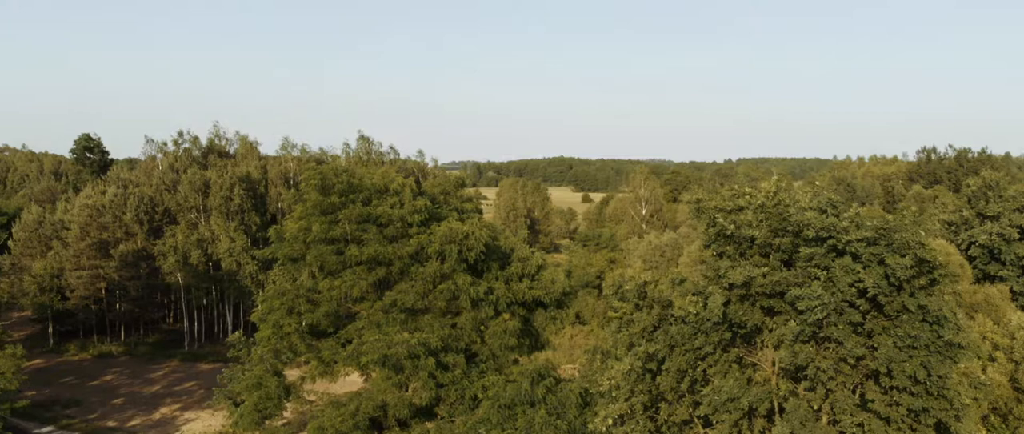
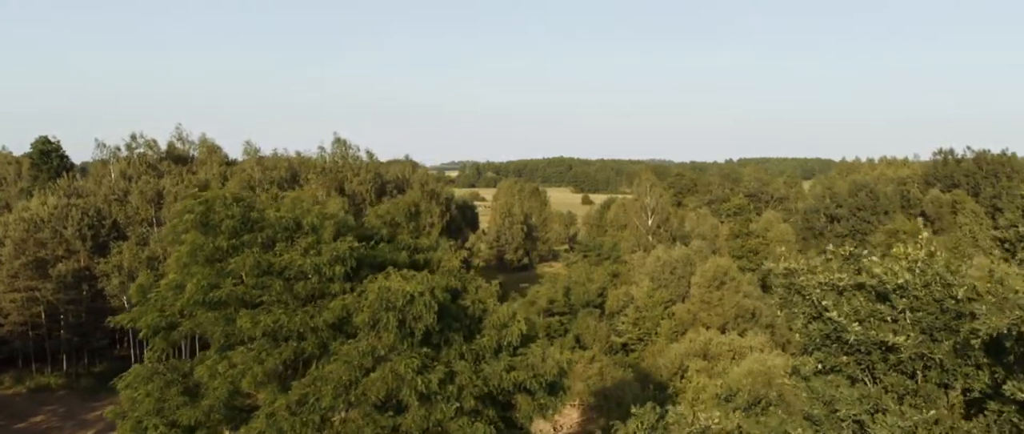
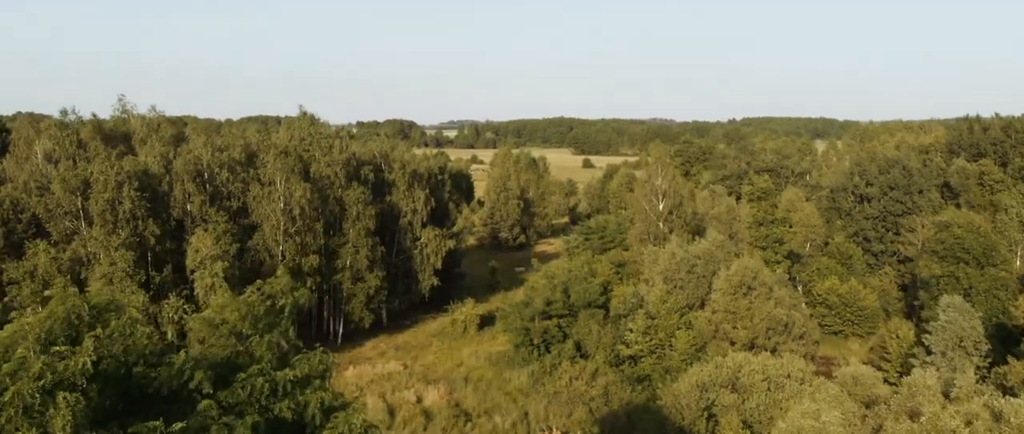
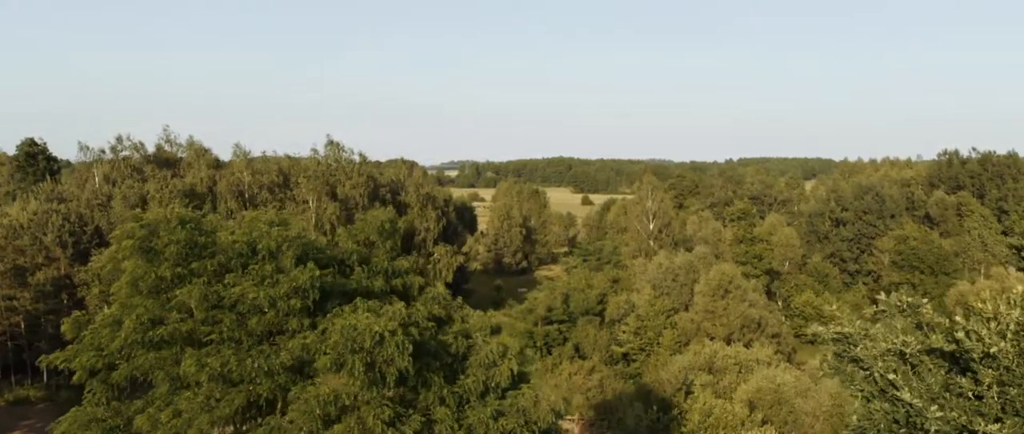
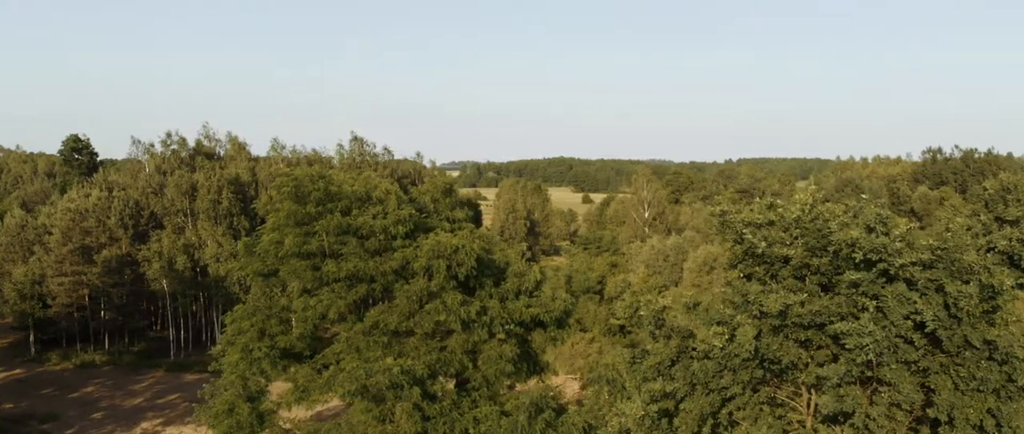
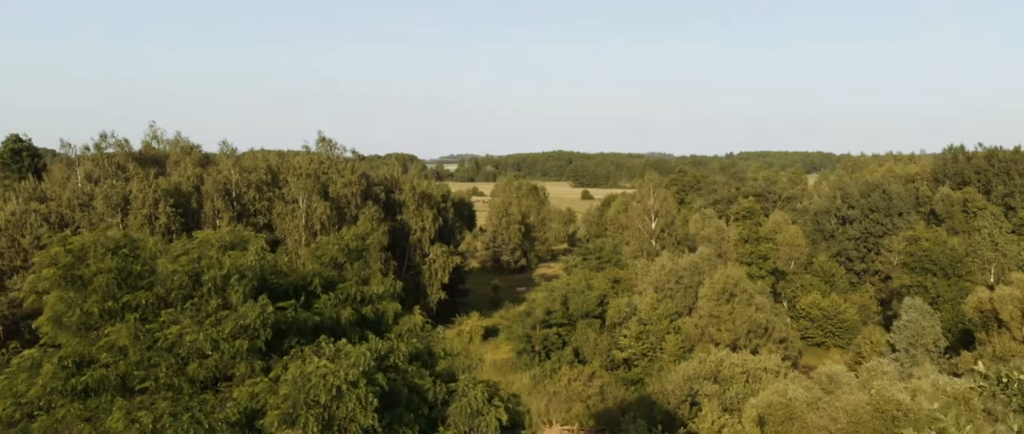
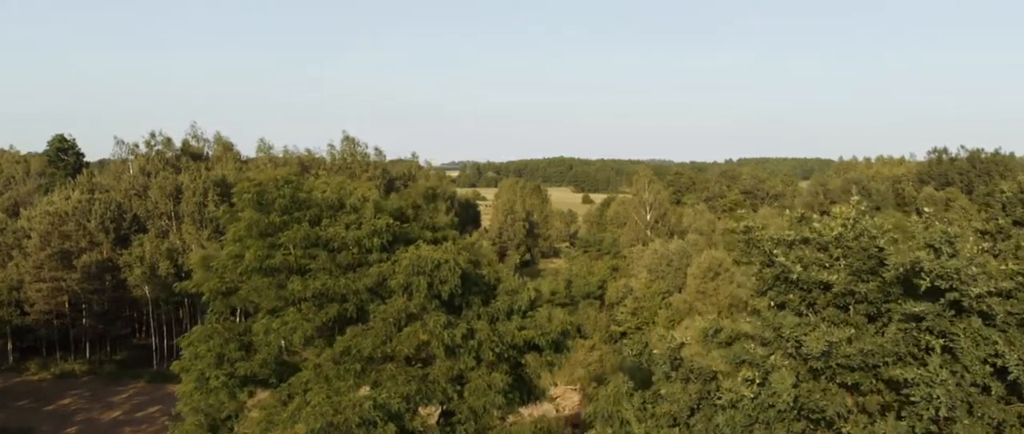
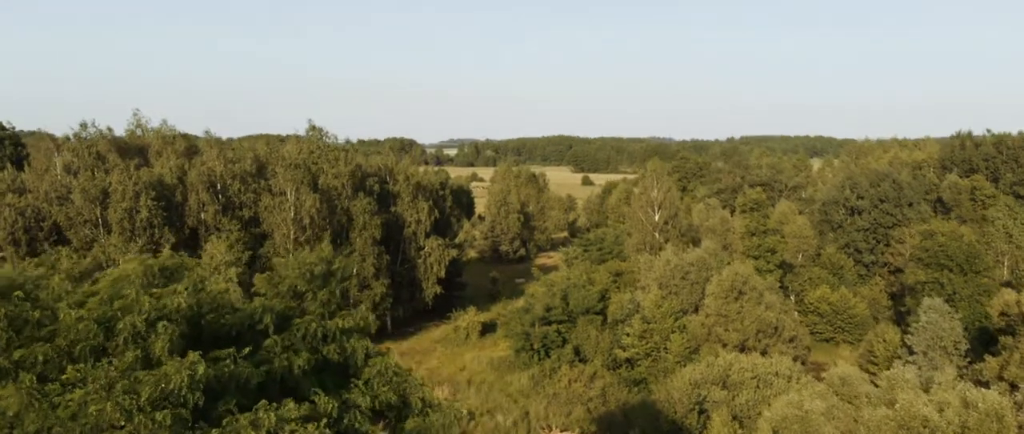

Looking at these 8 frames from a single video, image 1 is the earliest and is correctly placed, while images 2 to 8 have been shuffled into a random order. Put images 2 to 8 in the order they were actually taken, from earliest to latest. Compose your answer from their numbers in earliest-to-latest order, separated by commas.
5, 7, 2, 4, 6, 8, 3
